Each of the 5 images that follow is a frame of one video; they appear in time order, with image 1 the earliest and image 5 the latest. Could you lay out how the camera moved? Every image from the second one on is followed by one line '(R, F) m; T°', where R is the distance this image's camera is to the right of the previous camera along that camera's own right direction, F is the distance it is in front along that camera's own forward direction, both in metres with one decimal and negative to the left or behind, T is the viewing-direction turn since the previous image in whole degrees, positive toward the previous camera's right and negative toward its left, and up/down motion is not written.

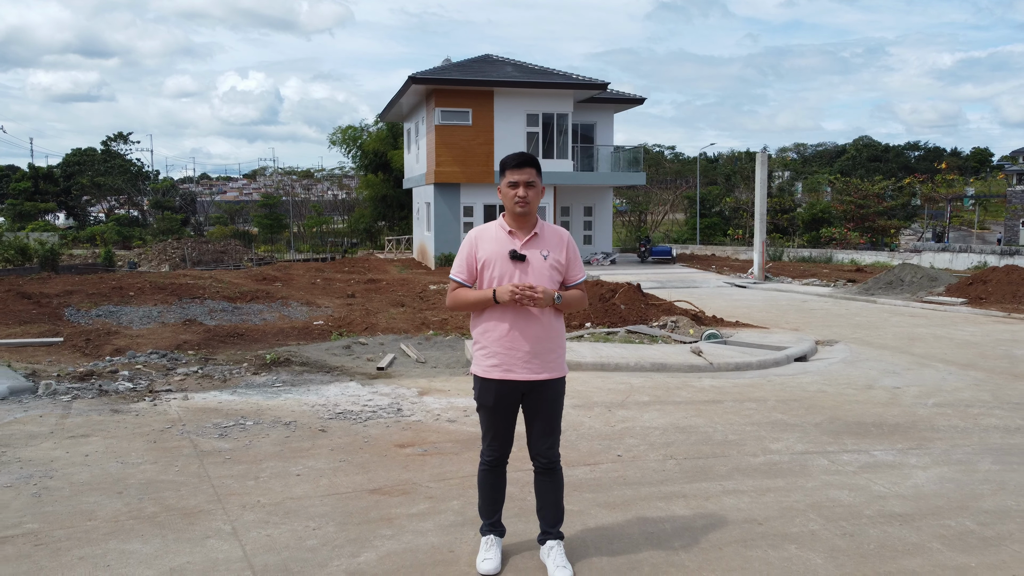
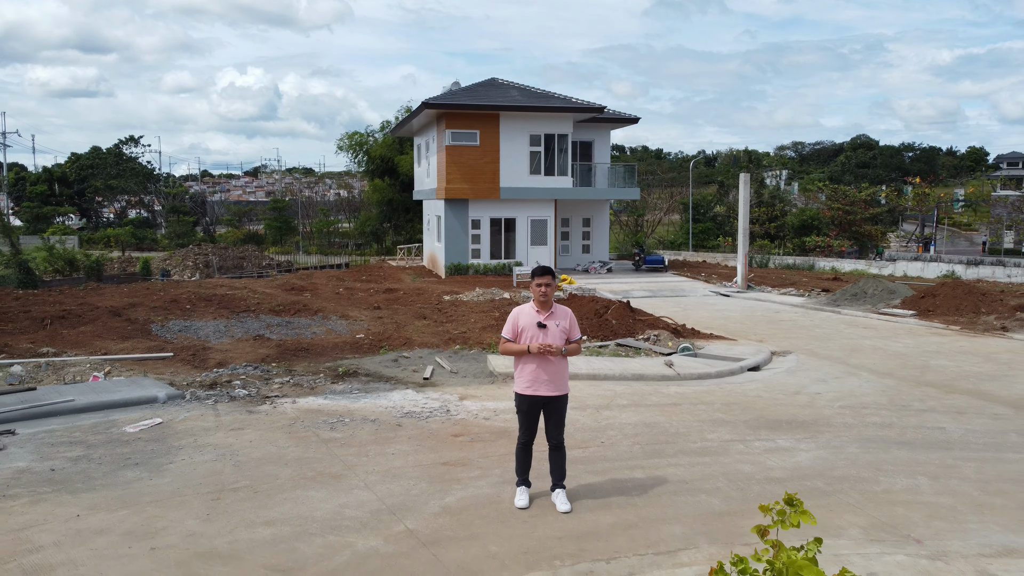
(-0.1, -2.1) m; 0°
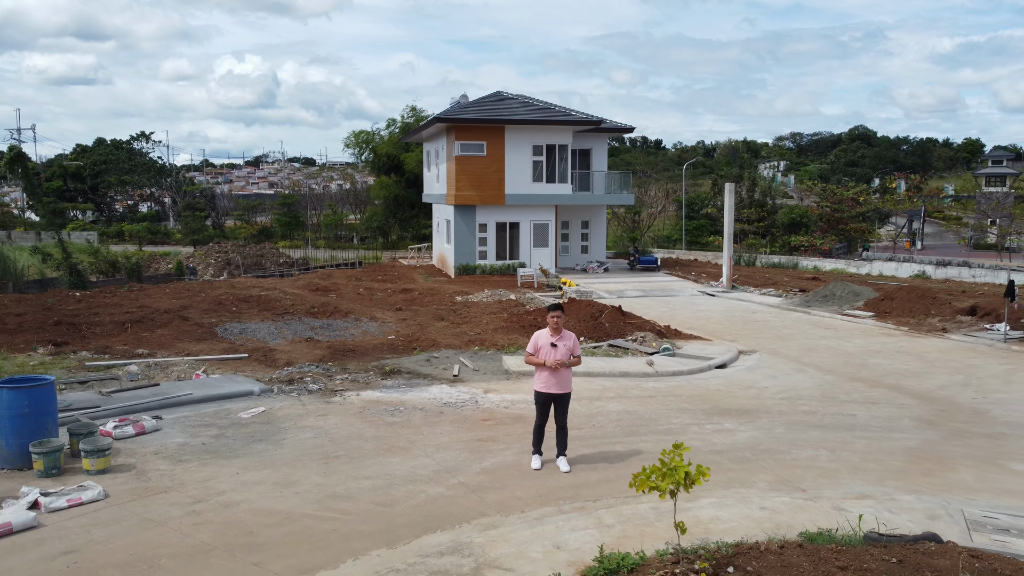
(-0.1, -2.2) m; 0°
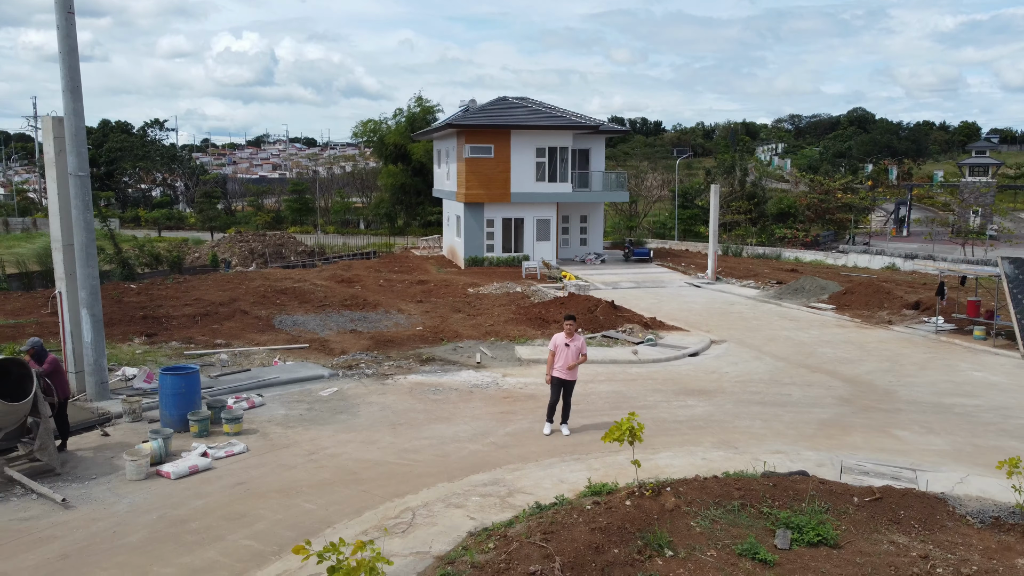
(-0.2, -2.7) m; 0°
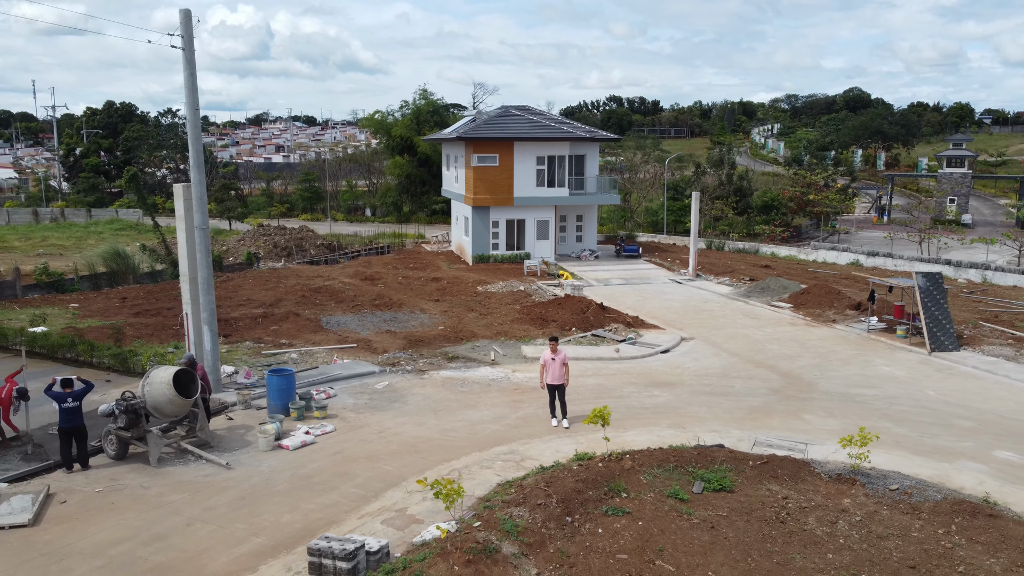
(-0.2, -3.7) m; 0°
